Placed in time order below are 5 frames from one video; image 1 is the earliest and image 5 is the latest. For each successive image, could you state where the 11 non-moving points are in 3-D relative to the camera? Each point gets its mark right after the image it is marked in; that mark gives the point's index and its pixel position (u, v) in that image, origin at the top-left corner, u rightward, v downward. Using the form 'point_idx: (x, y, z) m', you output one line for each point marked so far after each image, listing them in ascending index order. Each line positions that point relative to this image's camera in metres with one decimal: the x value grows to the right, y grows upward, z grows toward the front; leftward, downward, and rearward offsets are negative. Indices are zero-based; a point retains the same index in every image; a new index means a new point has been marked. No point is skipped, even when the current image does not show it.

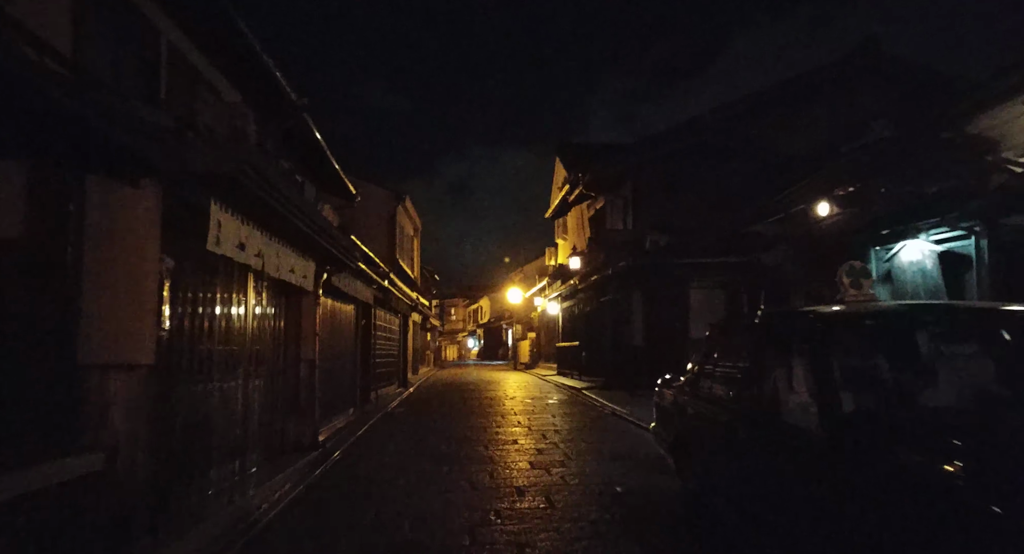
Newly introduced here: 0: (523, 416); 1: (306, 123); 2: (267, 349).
0: (+0.2, -3.3, +14.6) m
1: (-3.9, +2.9, +11.8) m
2: (-3.8, -1.1, +9.6) m
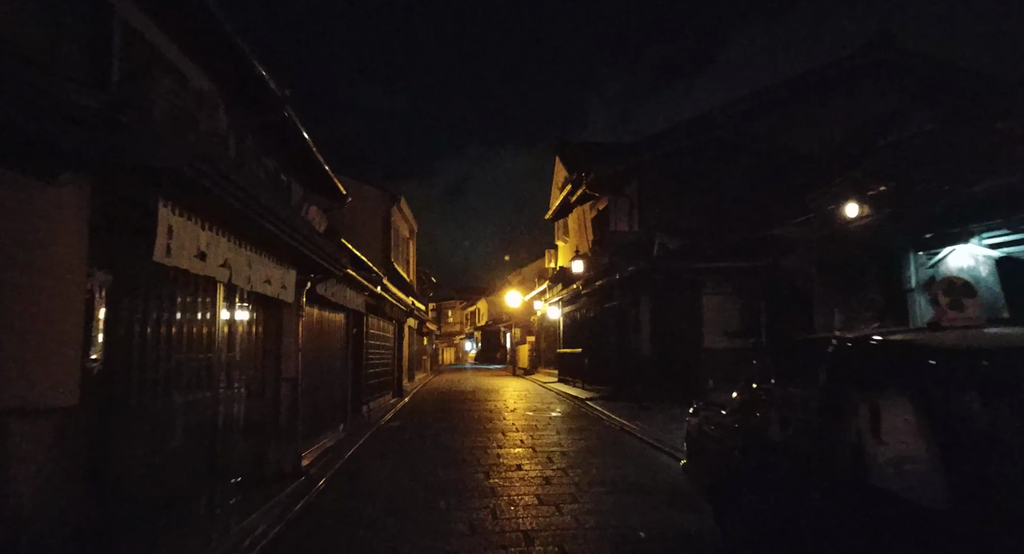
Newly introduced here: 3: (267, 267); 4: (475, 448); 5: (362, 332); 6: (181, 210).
0: (+0.3, -3.5, +13.6) m
1: (-3.9, +2.8, +10.8) m
2: (-3.7, -1.3, +8.6) m
3: (-3.3, +0.1, +8.2) m
4: (-0.8, -3.4, +12.1) m
5: (-4.0, -1.5, +16.4) m
6: (-3.1, +0.6, +5.7) m
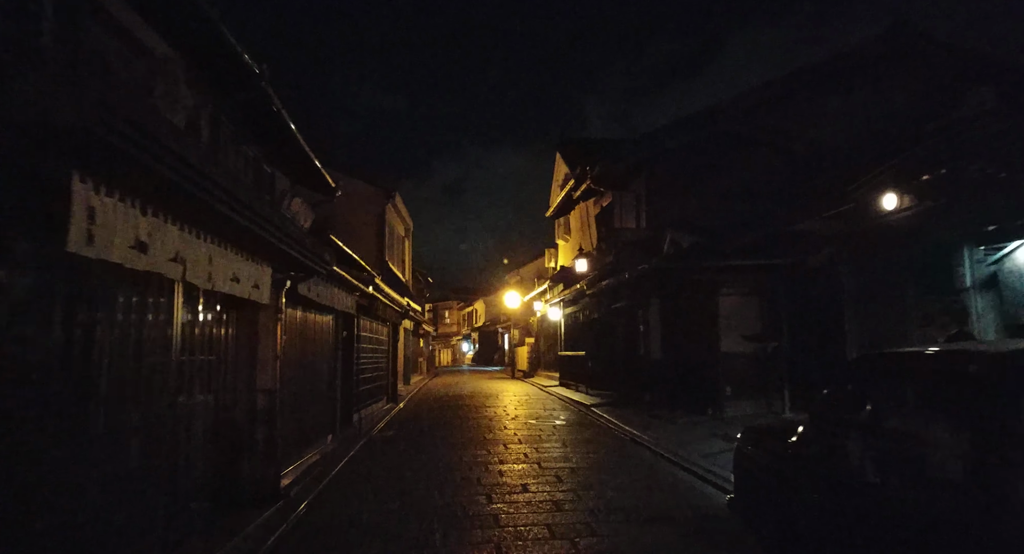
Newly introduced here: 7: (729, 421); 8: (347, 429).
0: (+0.3, -3.5, +12.5) m
1: (-3.8, +2.8, +9.7) m
2: (-3.7, -1.2, +7.5) m
3: (-3.2, +0.2, +7.1) m
4: (-0.7, -3.4, +11.0) m
5: (-3.9, -1.4, +15.3) m
6: (-3.0, +0.6, +4.6) m
7: (+4.8, -3.2, +13.5) m
8: (-3.8, -3.6, +14.4) m
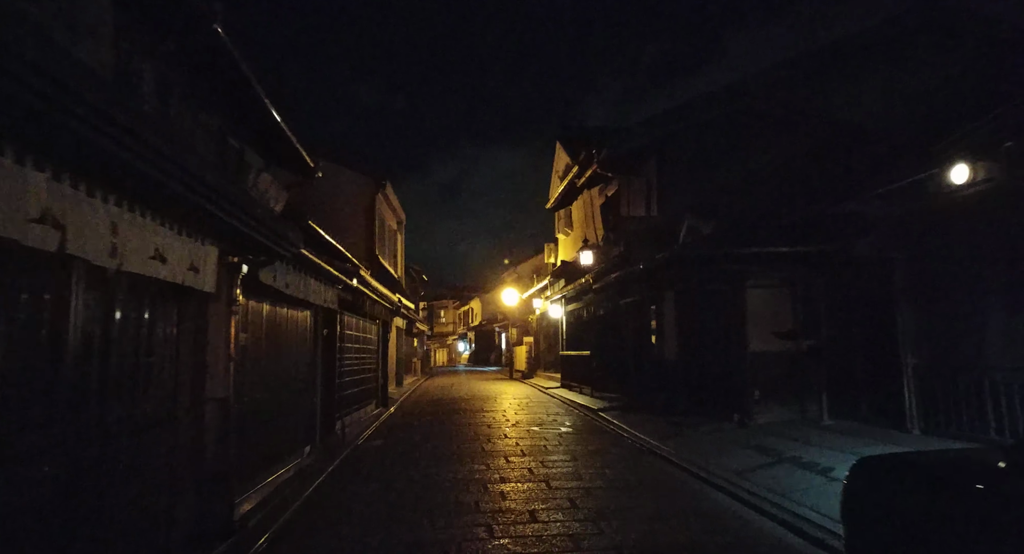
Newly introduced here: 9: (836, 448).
0: (+0.4, -3.3, +11.0) m
1: (-3.8, +3.0, +8.1) m
2: (-3.6, -1.1, +5.9) m
3: (-3.1, +0.3, +5.5) m
4: (-0.6, -3.2, +9.4) m
5: (-3.9, -1.2, +13.7) m
6: (-2.9, +0.8, +3.0) m
7: (+4.8, -3.0, +11.9) m
8: (-3.8, -3.4, +12.8) m
9: (+5.2, -2.7, +9.8) m
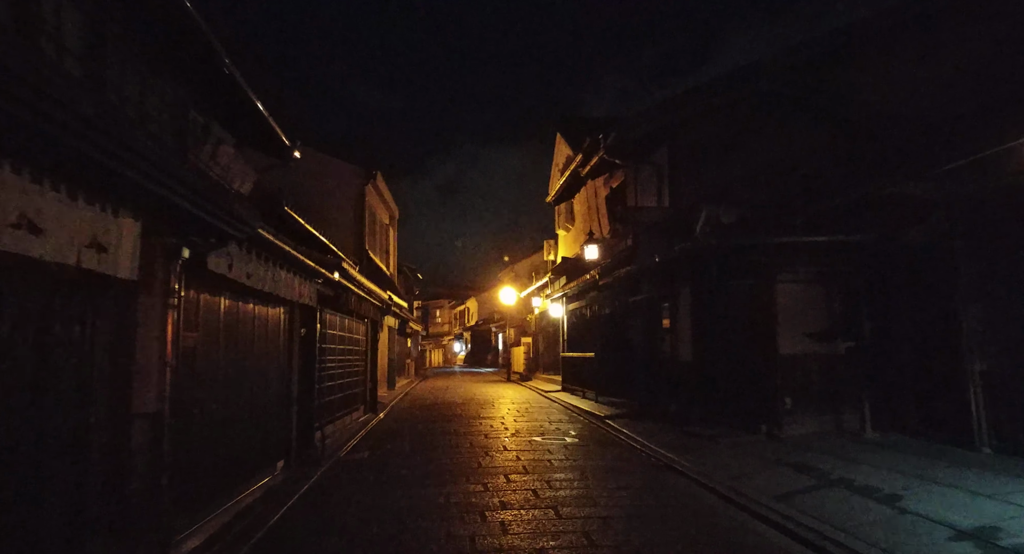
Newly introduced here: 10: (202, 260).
0: (+0.4, -3.1, +9.6) m
1: (-3.7, +3.2, +6.6) m
2: (-3.5, -0.9, +4.5) m
3: (-3.1, +0.5, +4.1) m
4: (-0.6, -3.0, +8.0) m
5: (-3.9, -1.1, +12.2) m
6: (-2.8, +1.0, +1.6) m
7: (+4.8, -2.8, +10.6) m
8: (-3.8, -3.2, +11.4) m
9: (+5.2, -2.6, +8.4) m
10: (-3.3, +0.2, +6.6) m
